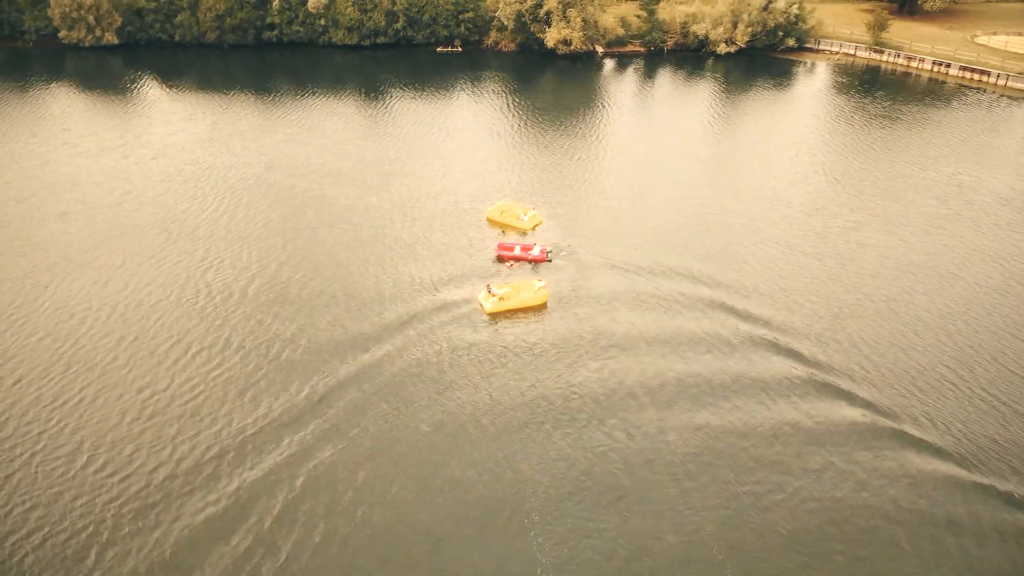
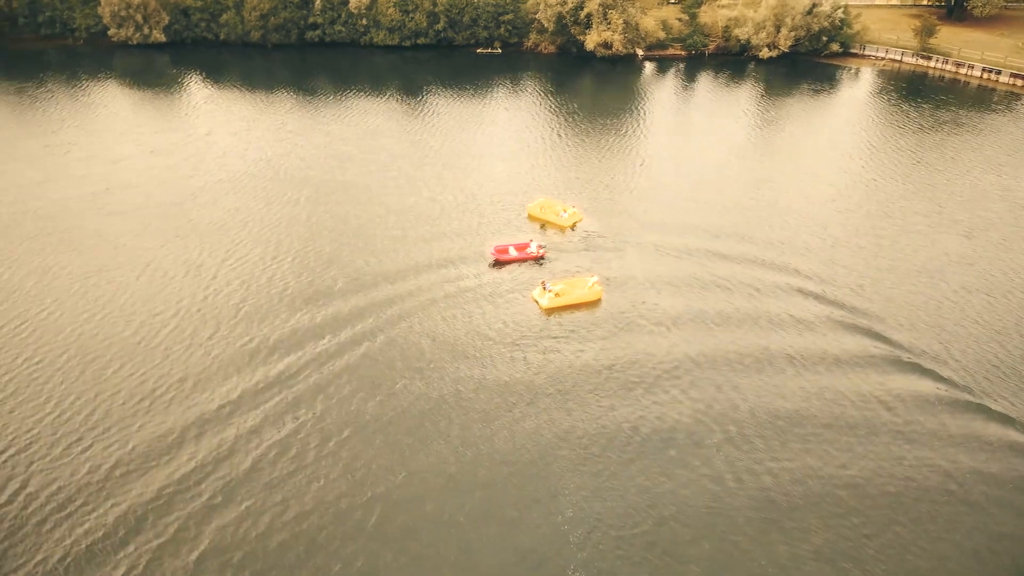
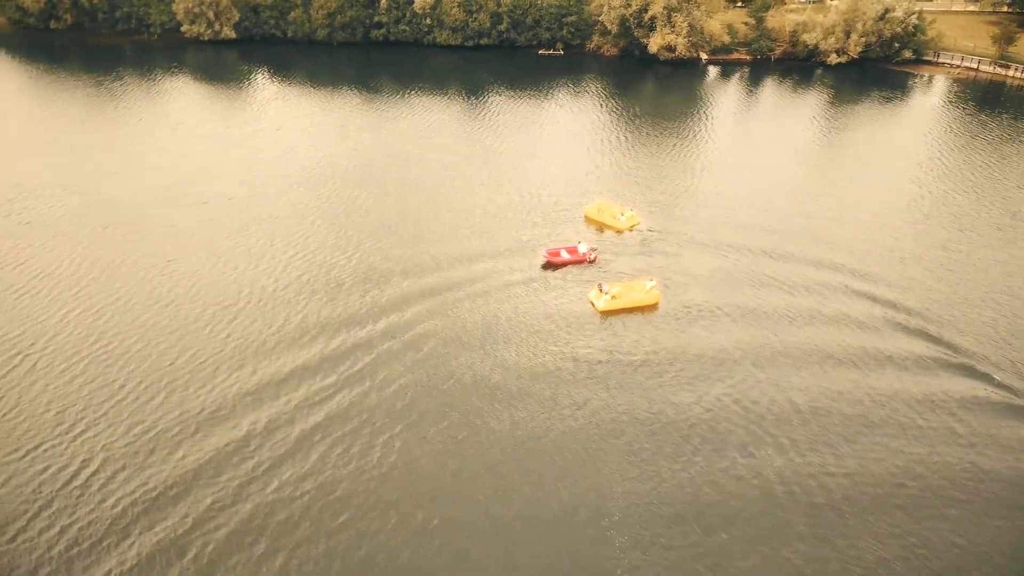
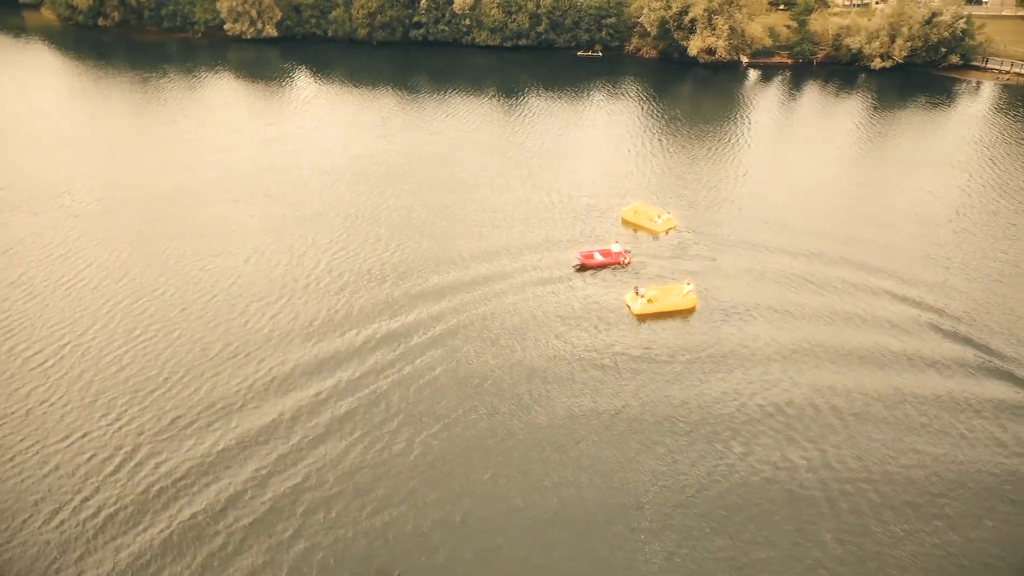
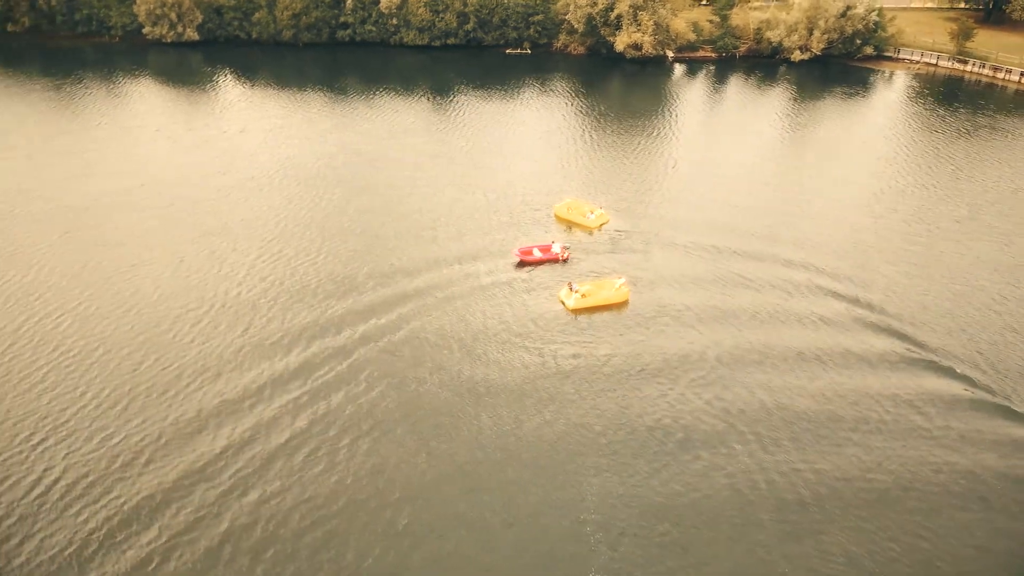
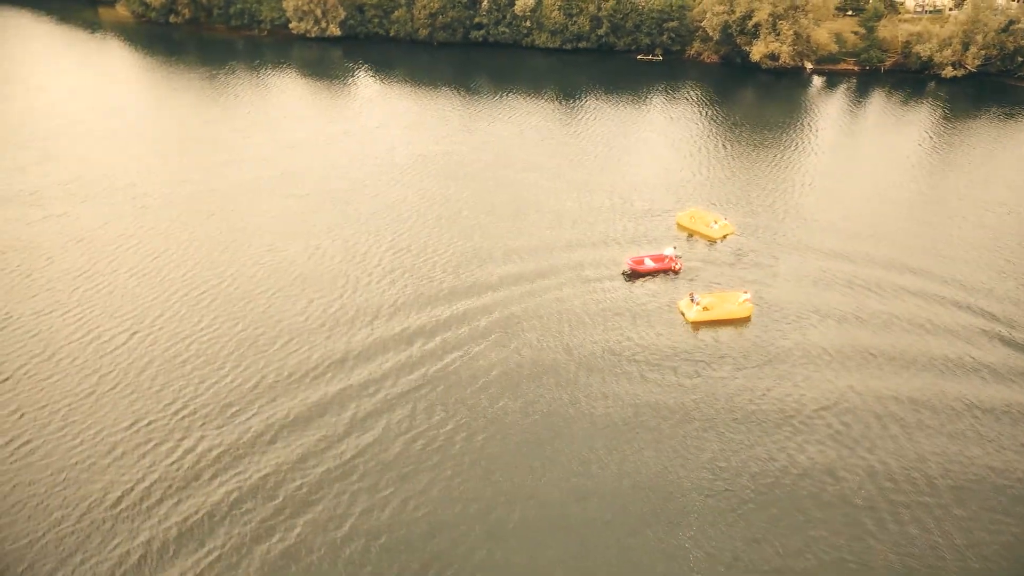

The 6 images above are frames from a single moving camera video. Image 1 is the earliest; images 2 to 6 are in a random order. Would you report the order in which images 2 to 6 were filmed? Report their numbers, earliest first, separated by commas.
2, 5, 3, 4, 6
